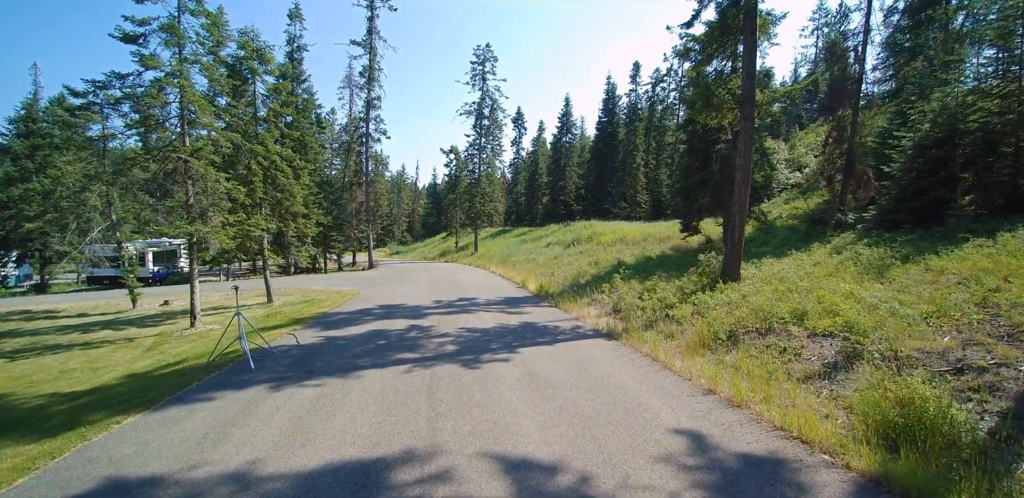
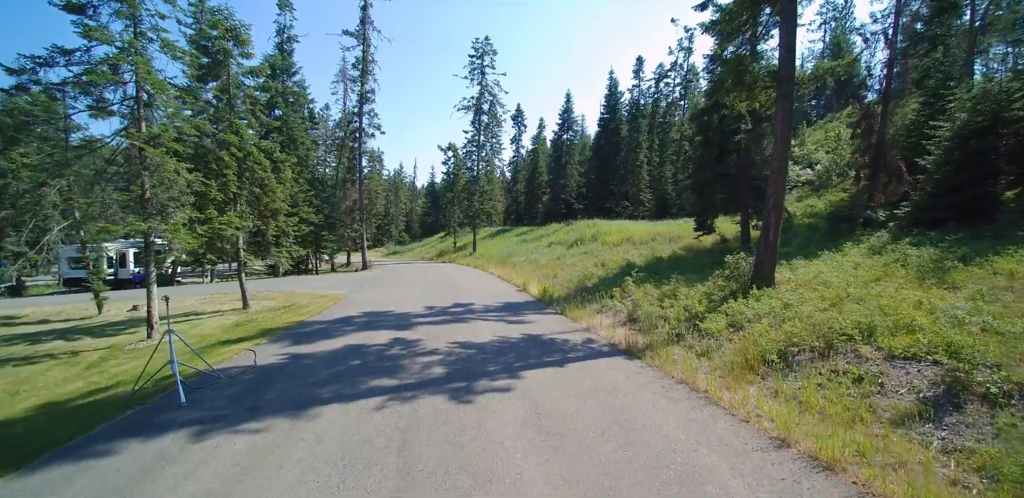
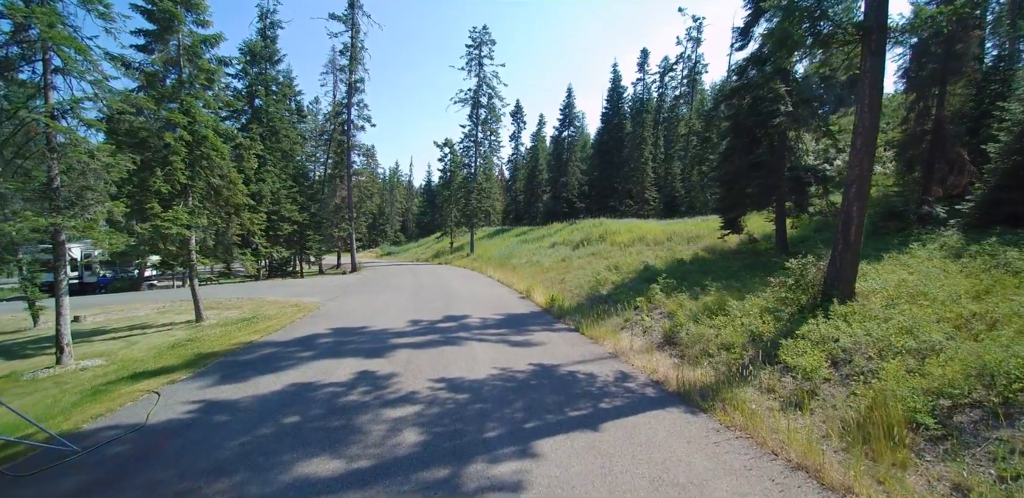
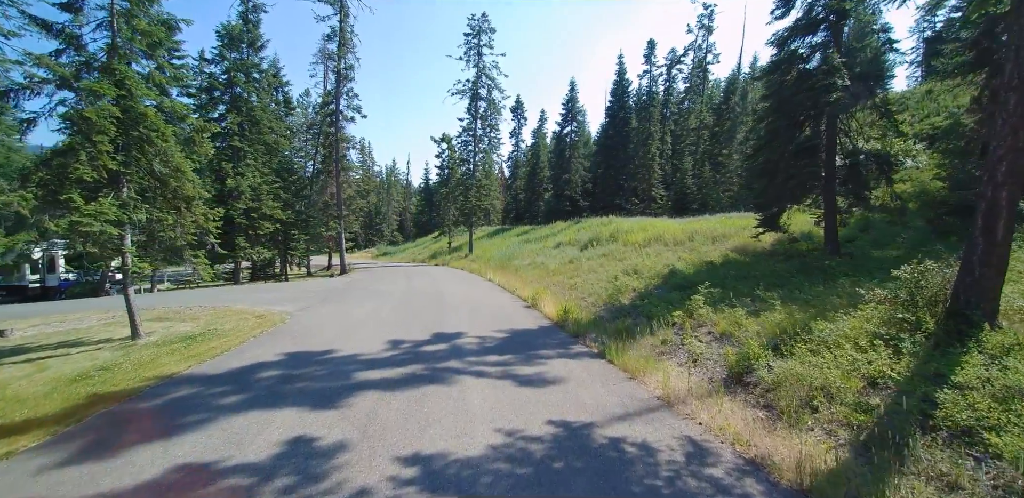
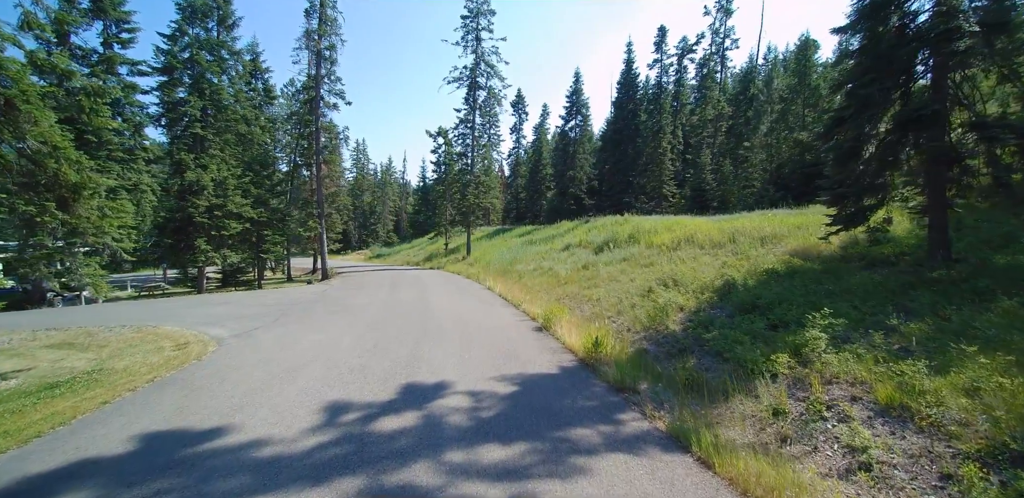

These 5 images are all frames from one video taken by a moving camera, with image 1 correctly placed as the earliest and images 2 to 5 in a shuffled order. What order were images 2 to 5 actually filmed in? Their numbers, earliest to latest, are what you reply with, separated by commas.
2, 3, 4, 5
